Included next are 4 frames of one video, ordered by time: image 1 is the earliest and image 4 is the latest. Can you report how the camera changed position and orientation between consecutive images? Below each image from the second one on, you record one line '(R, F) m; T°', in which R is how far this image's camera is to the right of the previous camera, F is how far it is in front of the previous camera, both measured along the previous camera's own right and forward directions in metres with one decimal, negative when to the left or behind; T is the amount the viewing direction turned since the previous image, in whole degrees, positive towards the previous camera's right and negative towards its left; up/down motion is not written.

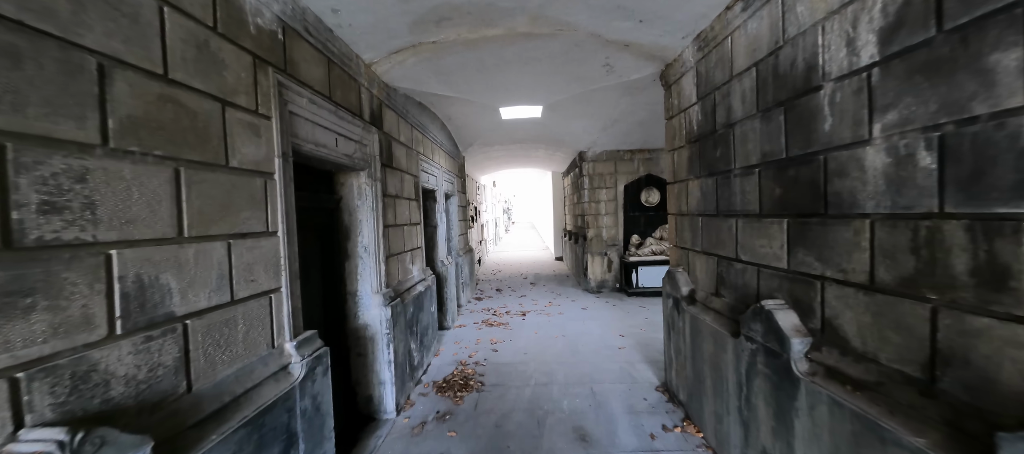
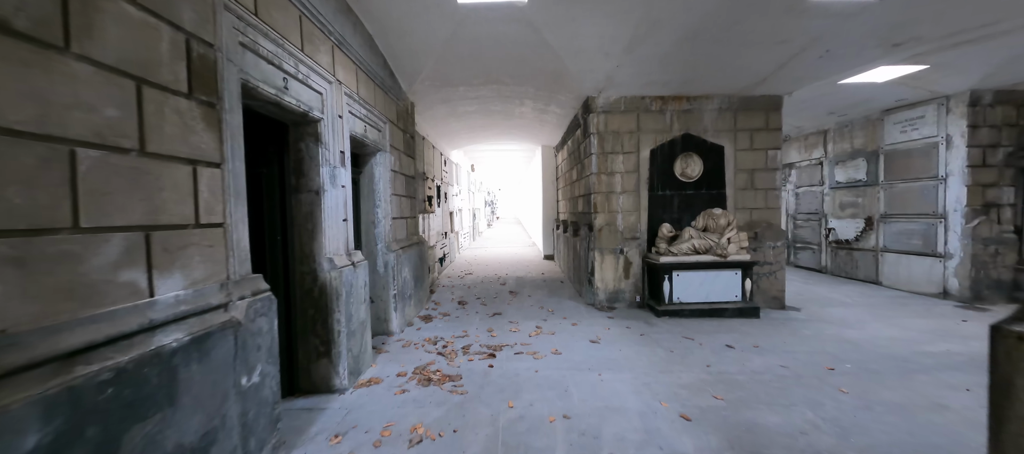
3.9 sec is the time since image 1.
(+0.2, +2.5) m; +2°
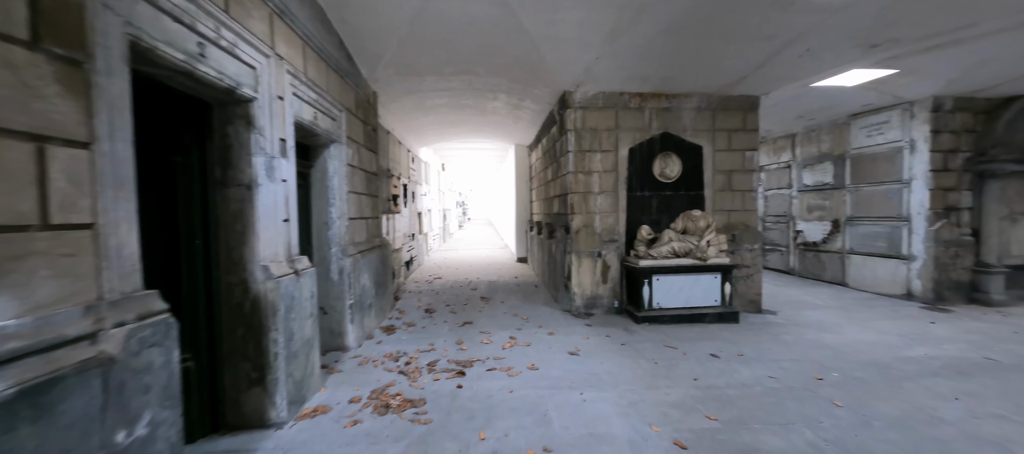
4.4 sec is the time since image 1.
(0.0, +0.3) m; +5°
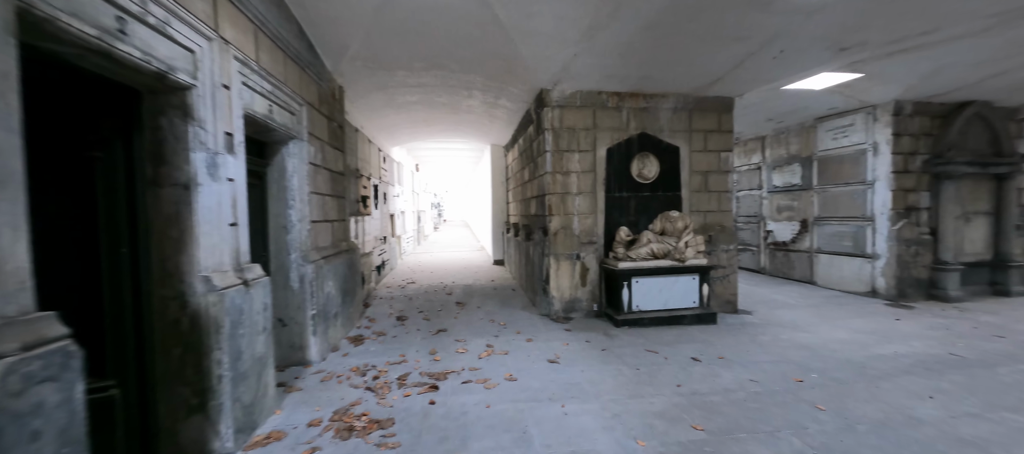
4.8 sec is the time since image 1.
(0.0, +0.2) m; +4°
